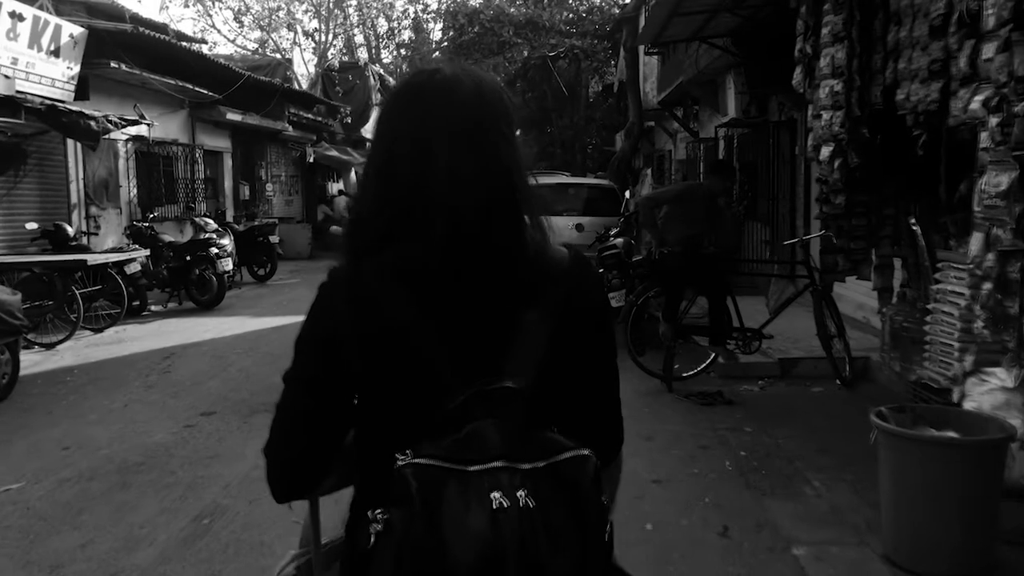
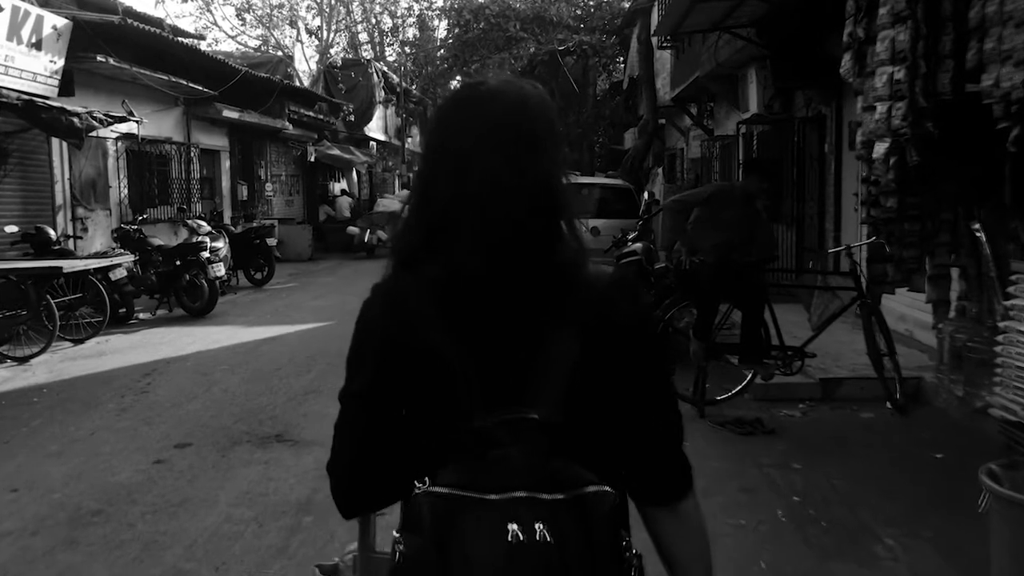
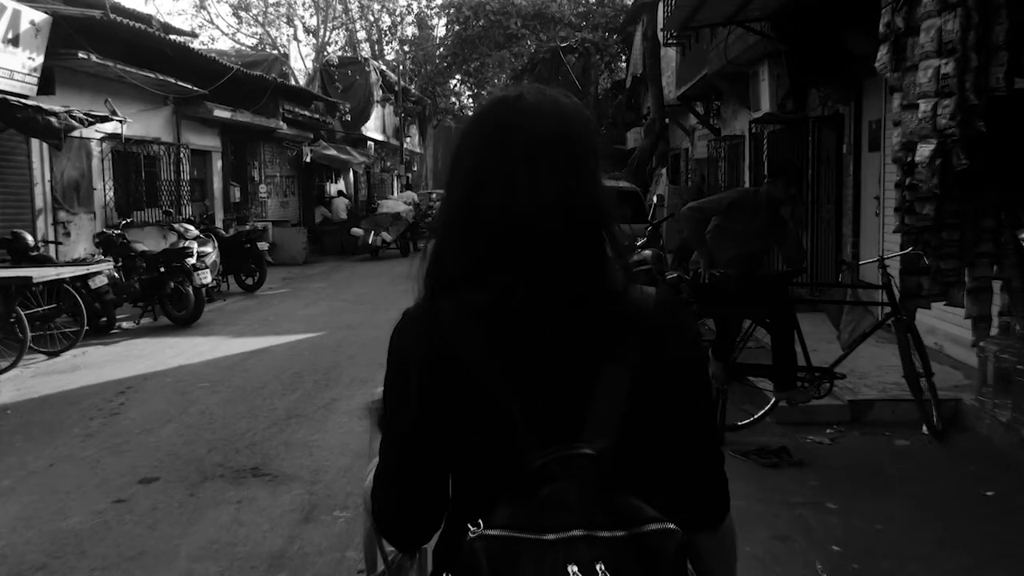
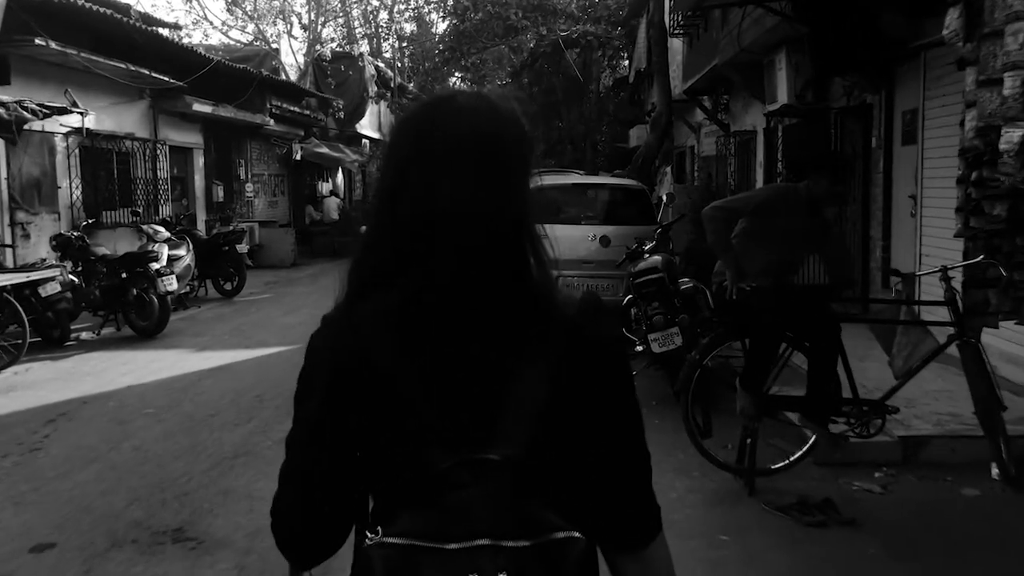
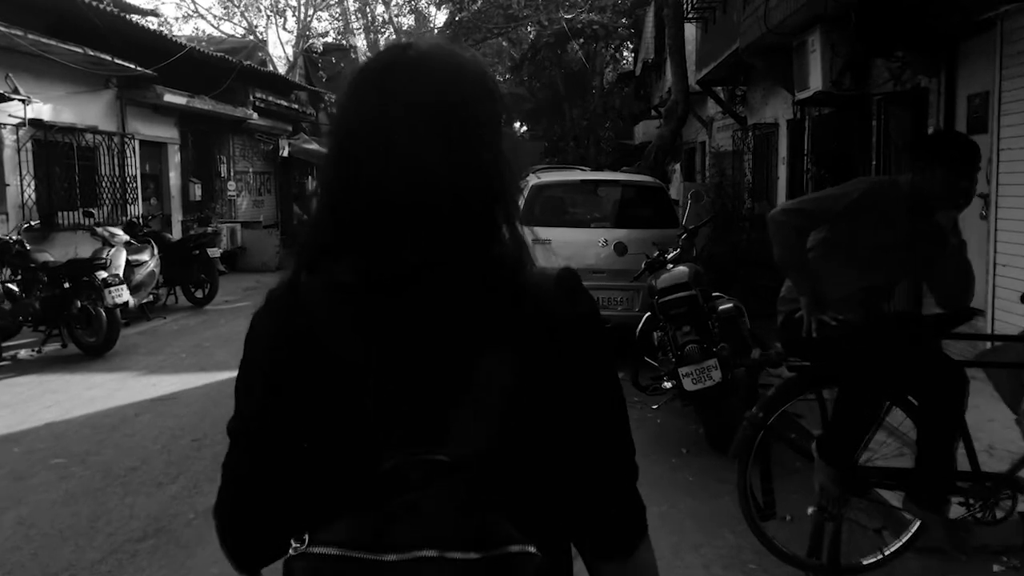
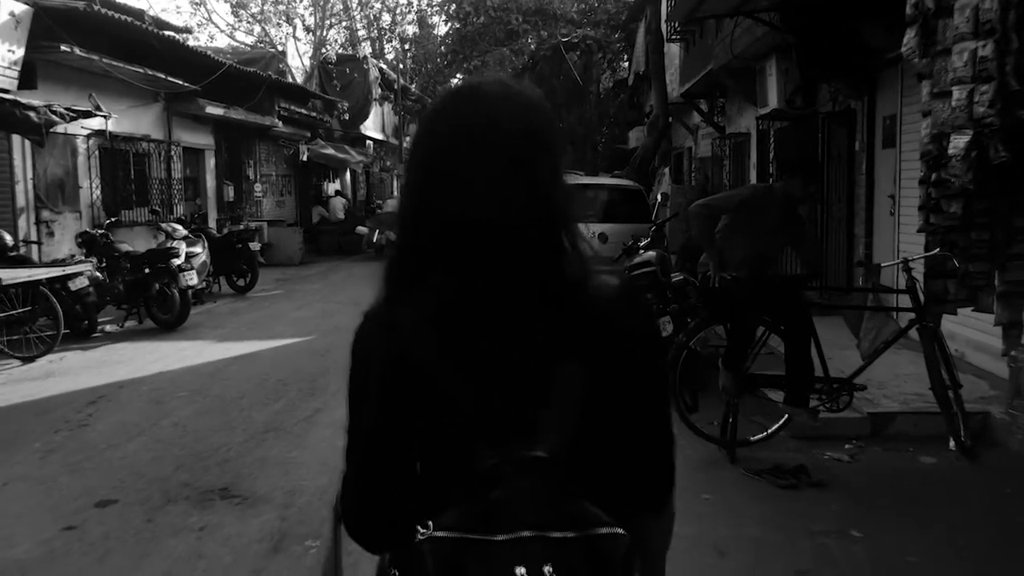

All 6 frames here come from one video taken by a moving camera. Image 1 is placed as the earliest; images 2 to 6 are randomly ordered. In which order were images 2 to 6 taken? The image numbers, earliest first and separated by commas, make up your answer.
2, 3, 6, 4, 5
